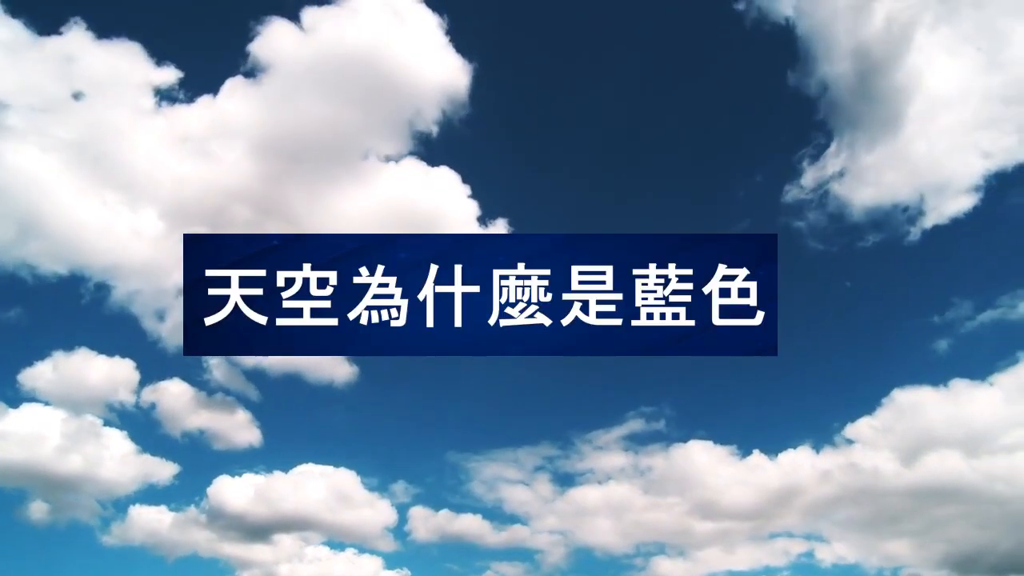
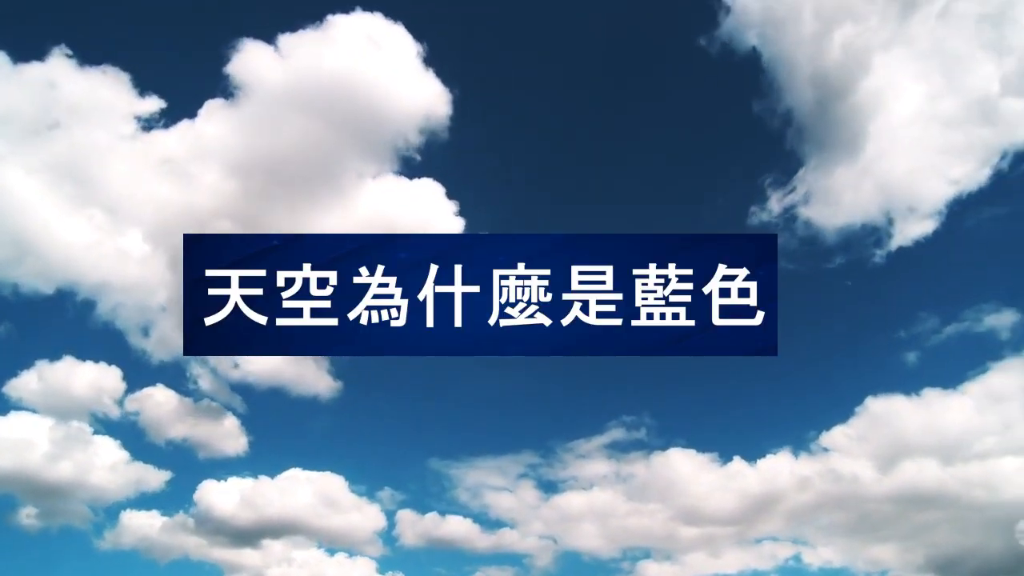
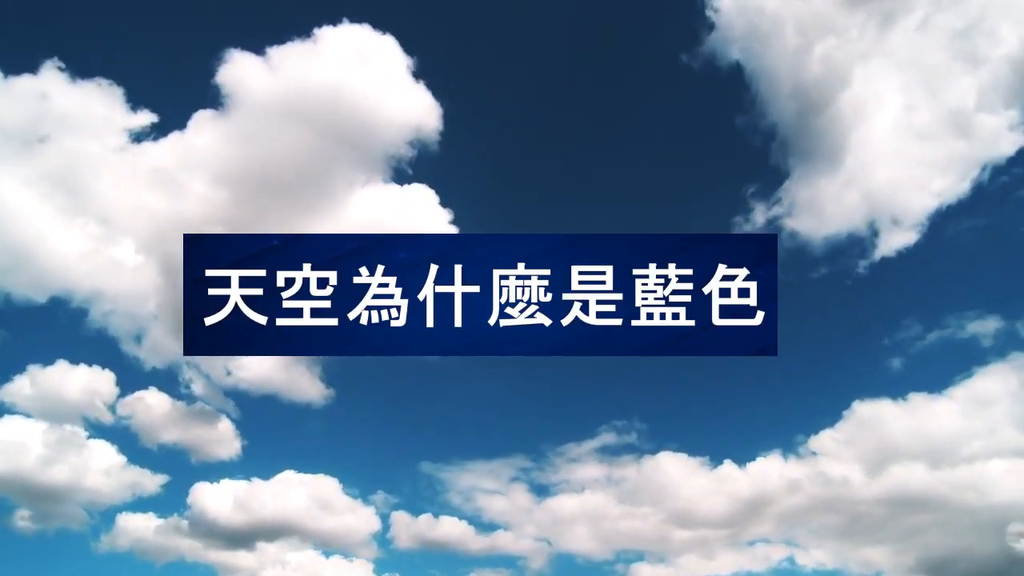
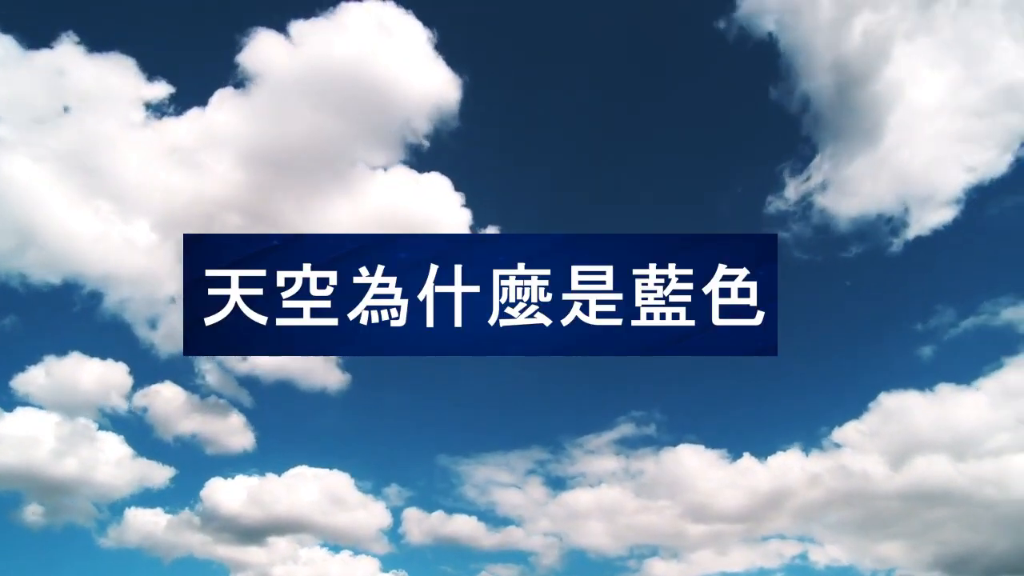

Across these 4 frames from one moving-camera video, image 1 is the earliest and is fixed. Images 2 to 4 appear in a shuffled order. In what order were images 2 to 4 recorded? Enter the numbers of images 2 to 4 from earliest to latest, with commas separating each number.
4, 2, 3
